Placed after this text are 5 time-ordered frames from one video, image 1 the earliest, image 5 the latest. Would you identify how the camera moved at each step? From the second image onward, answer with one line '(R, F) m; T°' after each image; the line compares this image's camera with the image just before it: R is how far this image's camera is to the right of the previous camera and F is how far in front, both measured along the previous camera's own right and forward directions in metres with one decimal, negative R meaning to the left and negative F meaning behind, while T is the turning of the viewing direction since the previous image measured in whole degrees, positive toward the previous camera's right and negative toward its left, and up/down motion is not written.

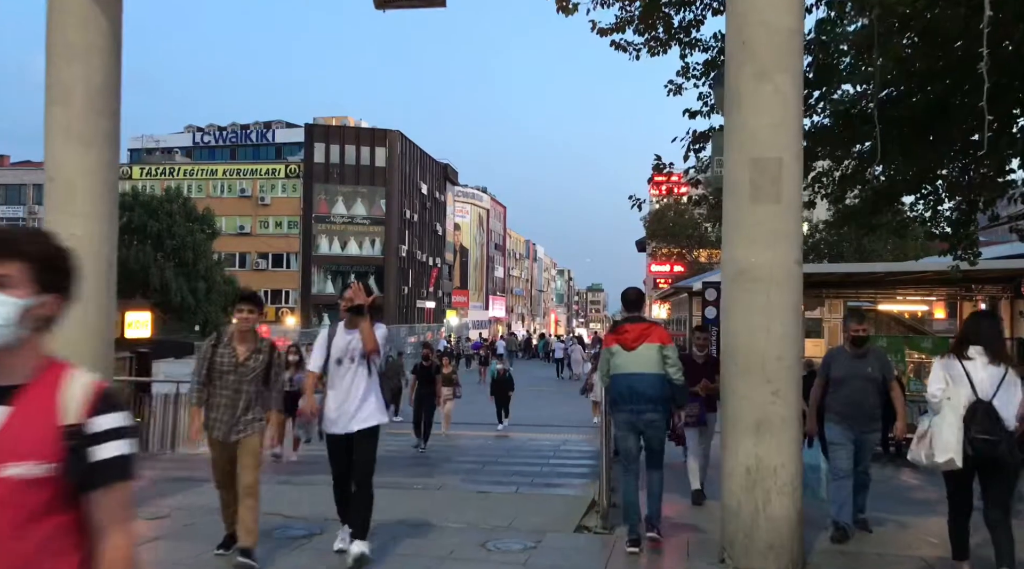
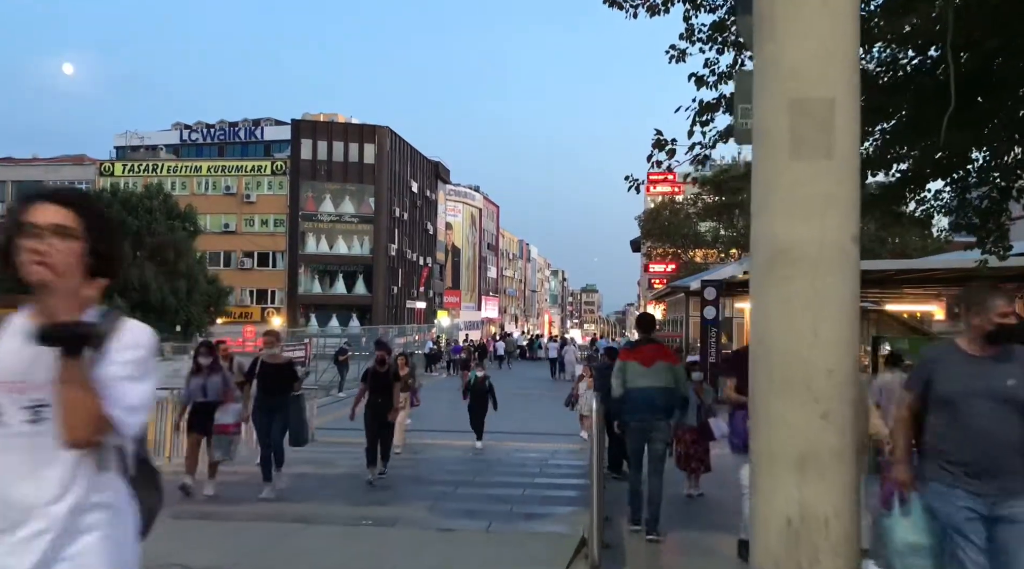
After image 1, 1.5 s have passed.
(+0.2, +1.4) m; 0°
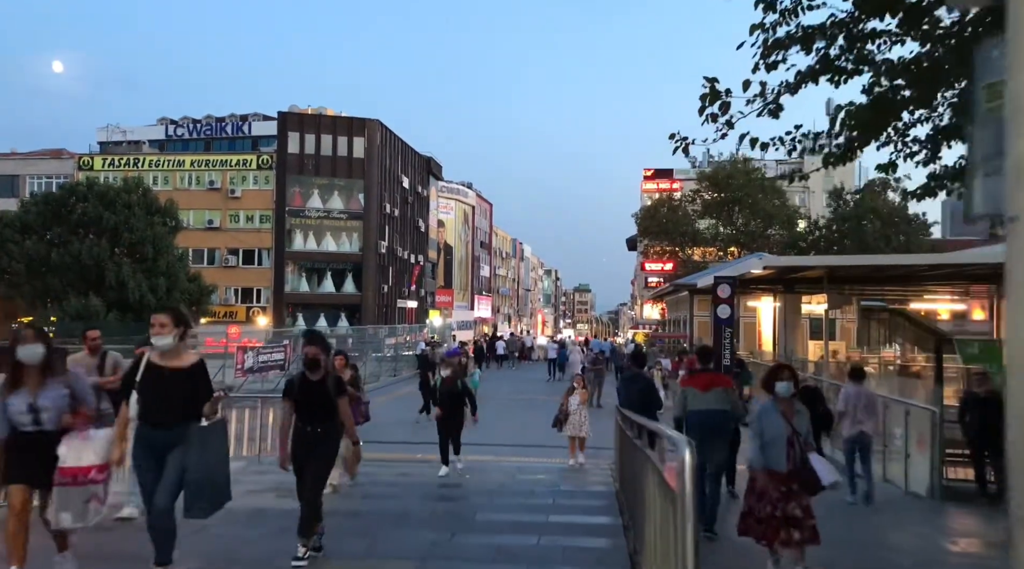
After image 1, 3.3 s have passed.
(-0.1, +1.9) m; 0°
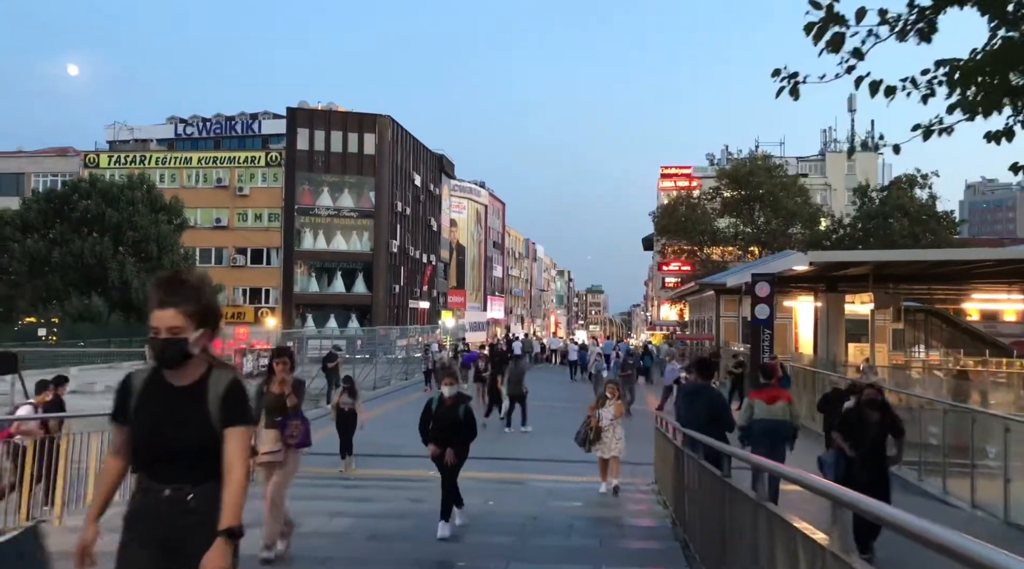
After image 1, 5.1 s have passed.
(-0.2, +1.6) m; -1°
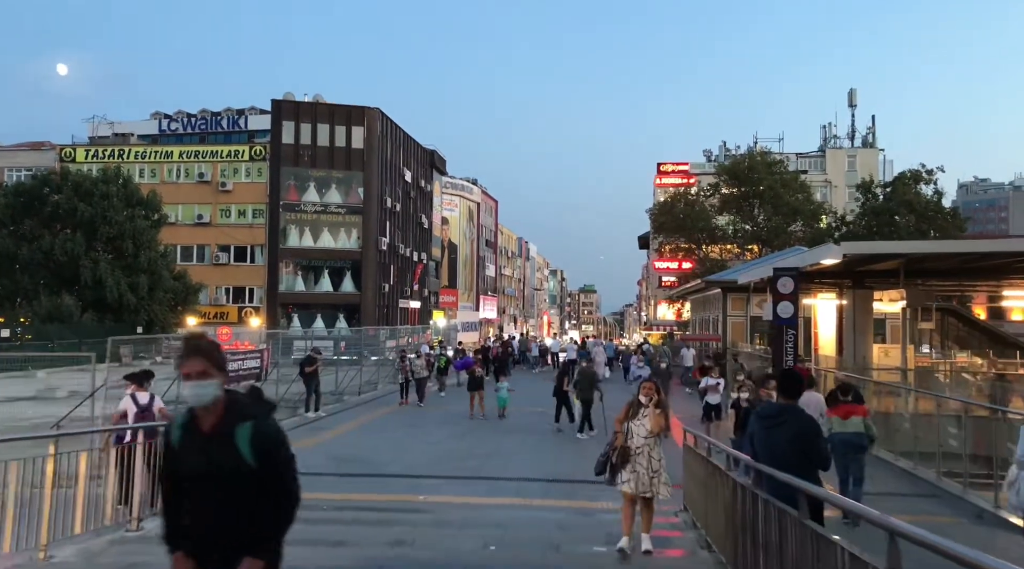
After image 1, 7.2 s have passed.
(-0.1, +2.0) m; +1°
